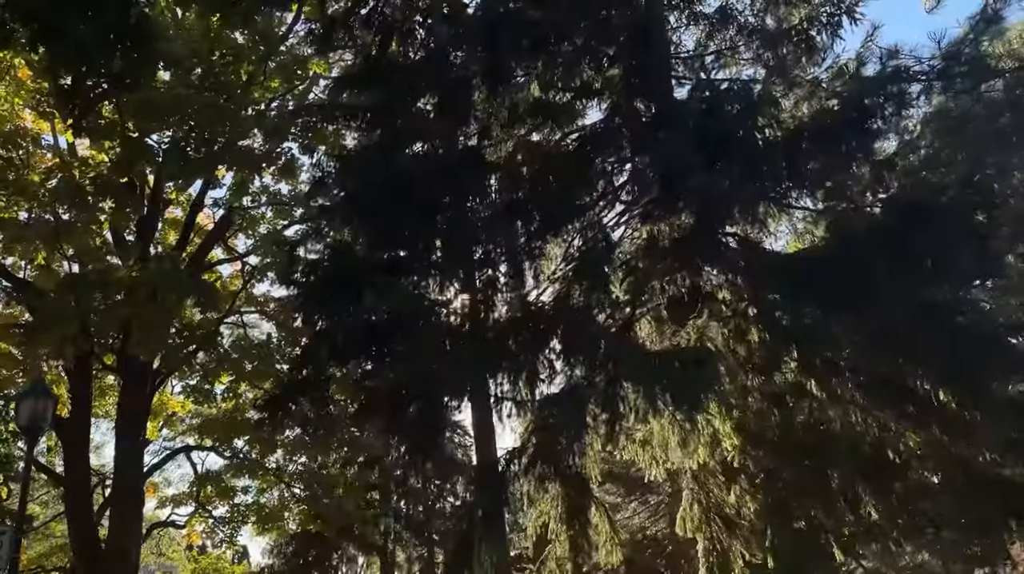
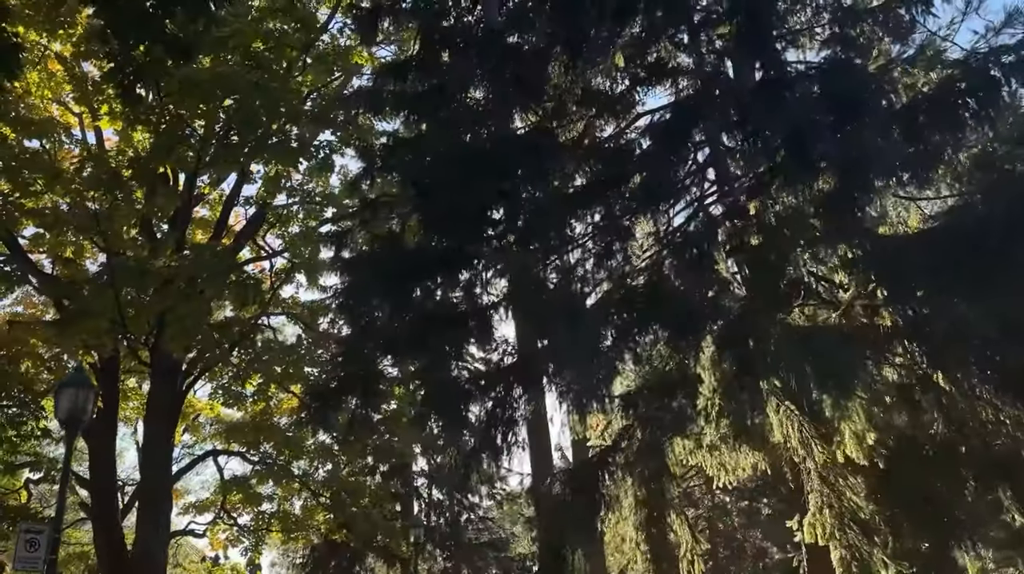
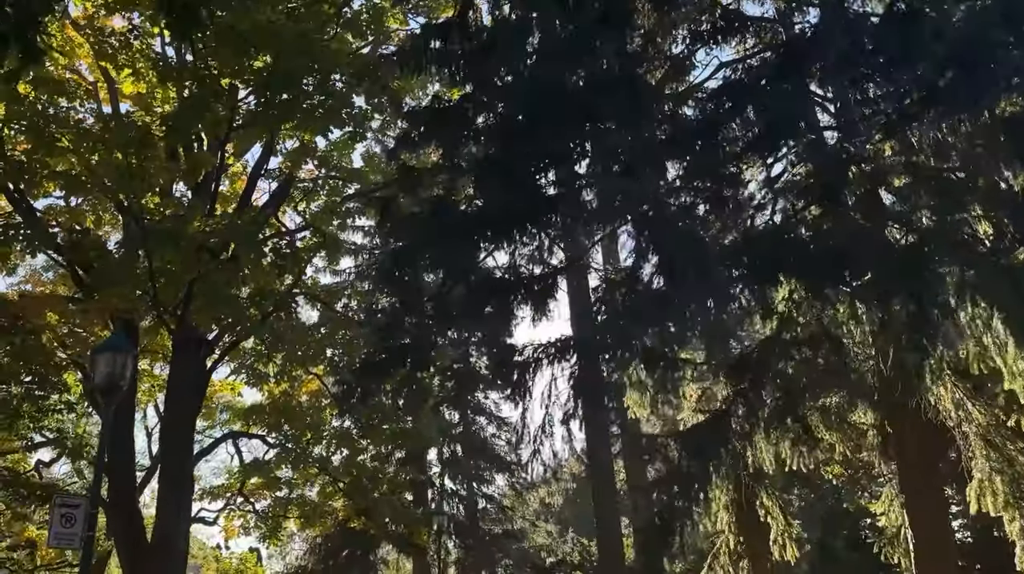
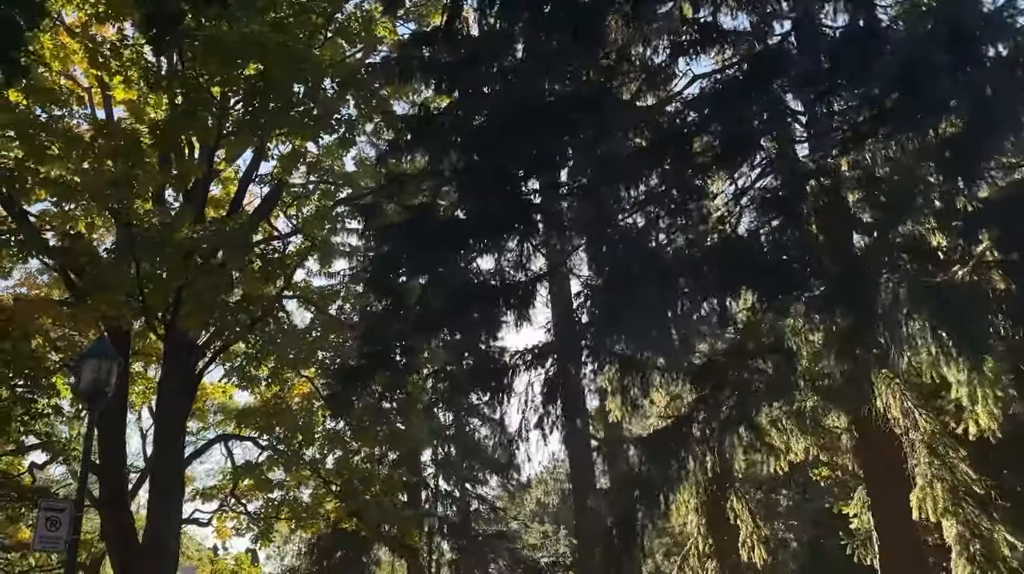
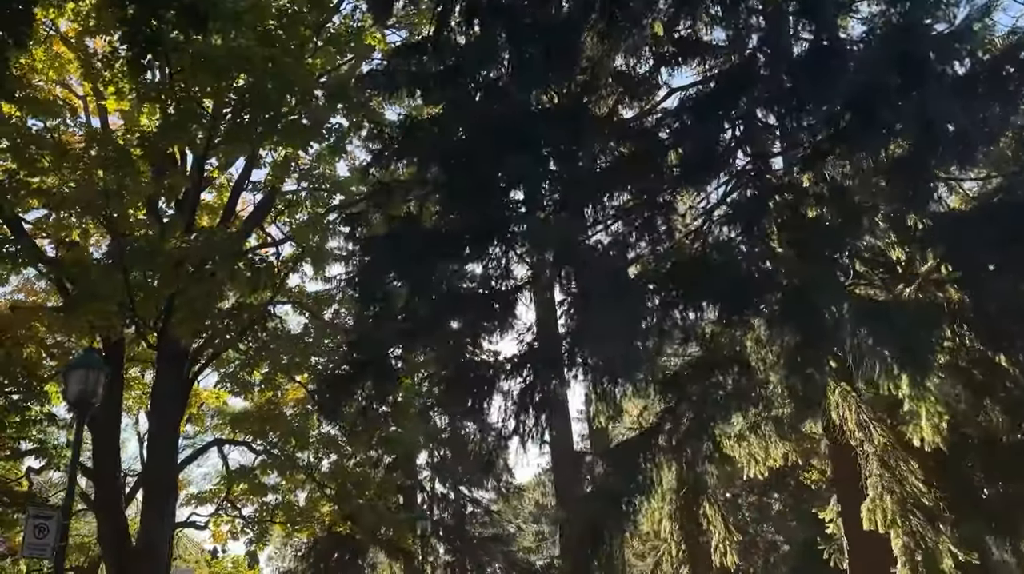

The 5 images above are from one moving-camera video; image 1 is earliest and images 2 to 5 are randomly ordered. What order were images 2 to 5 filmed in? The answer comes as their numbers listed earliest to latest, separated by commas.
2, 5, 4, 3
